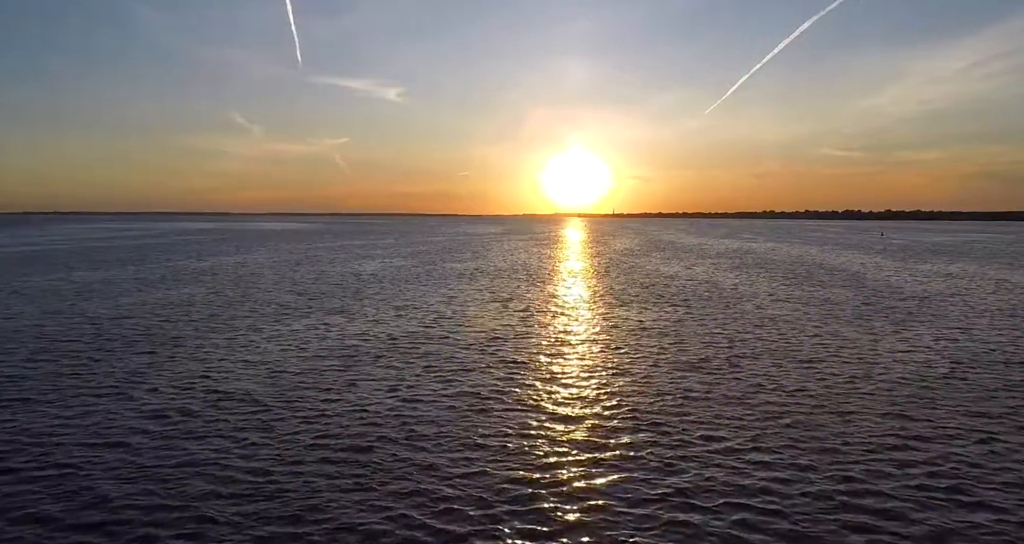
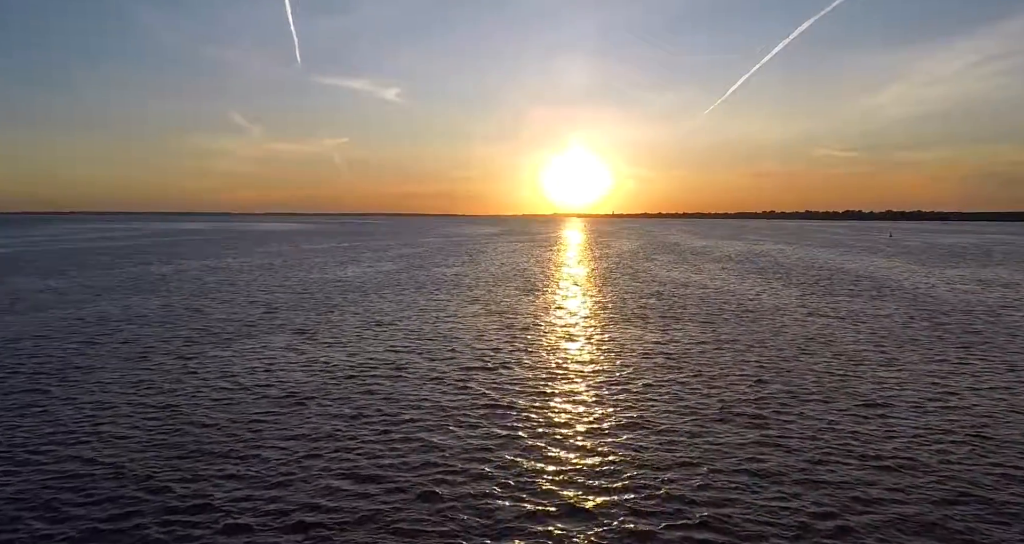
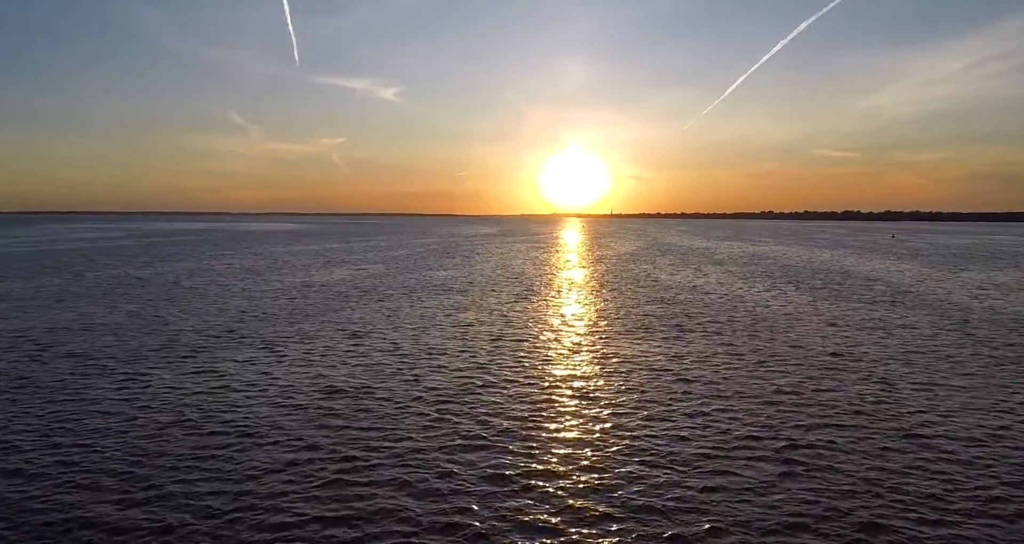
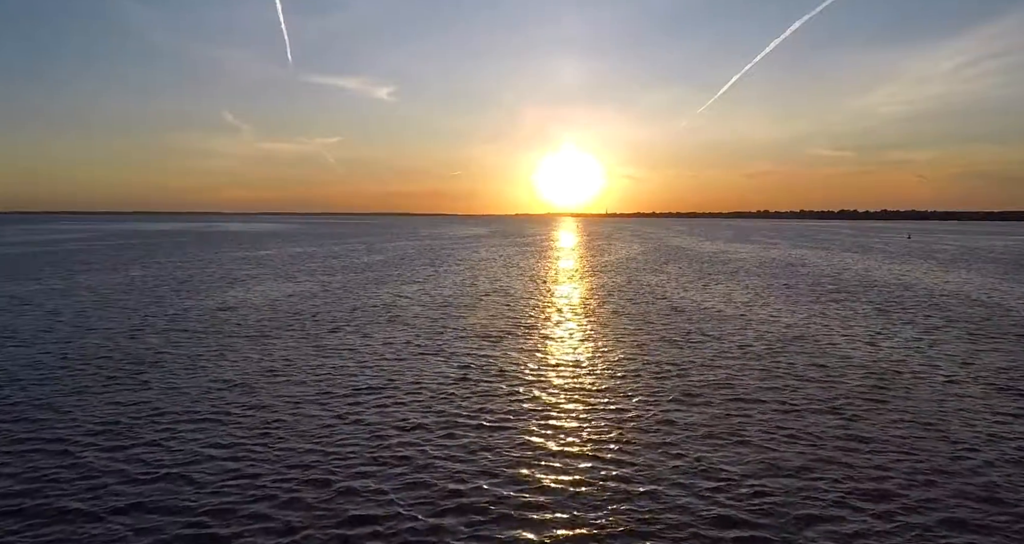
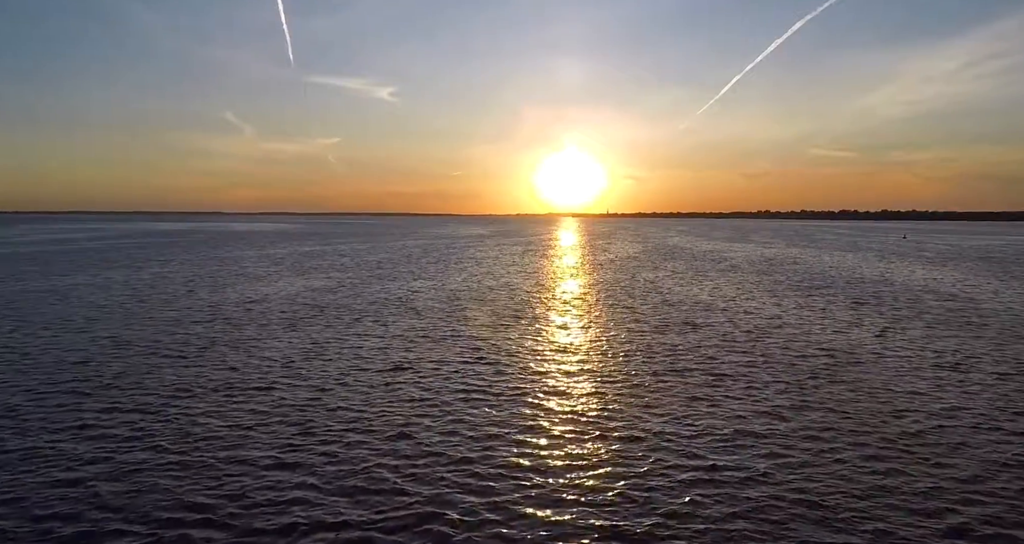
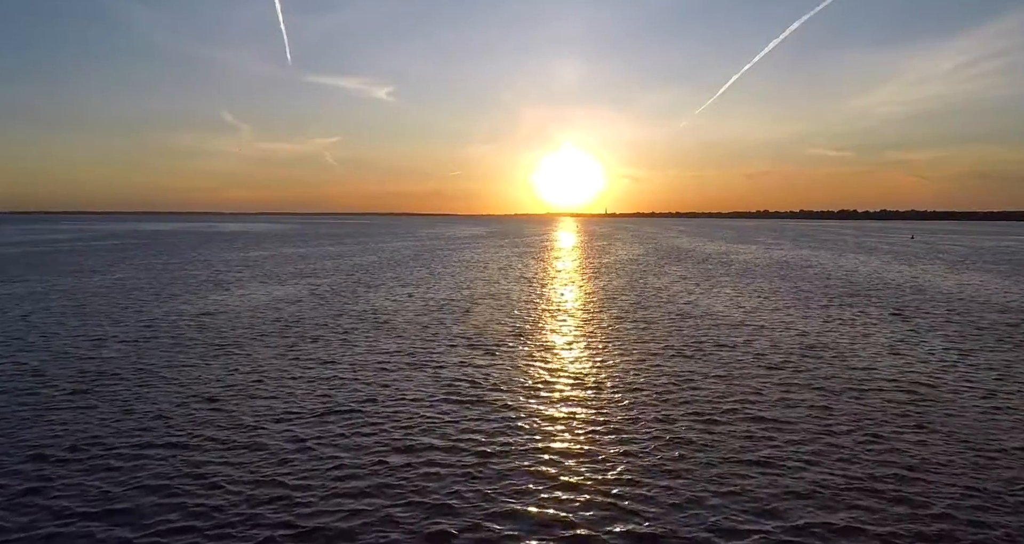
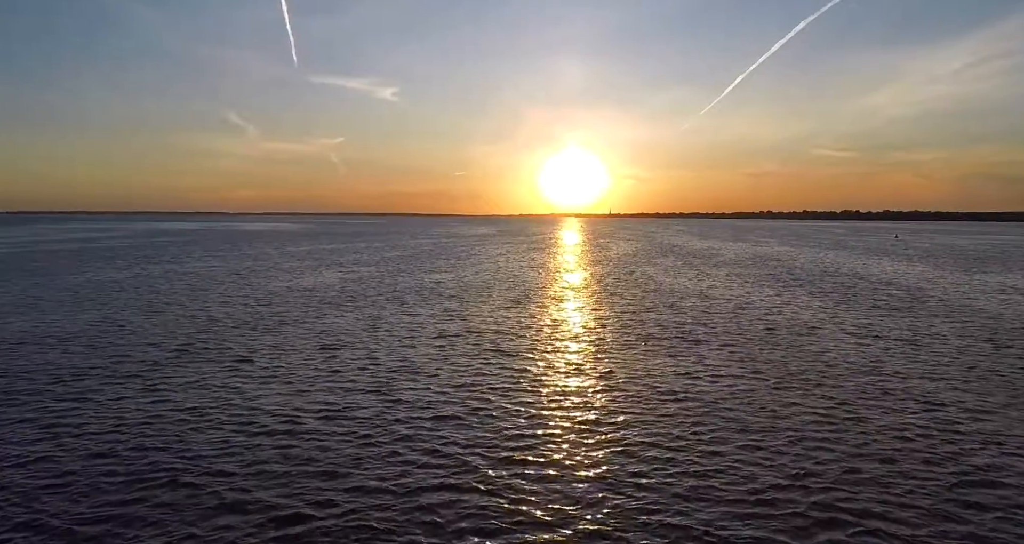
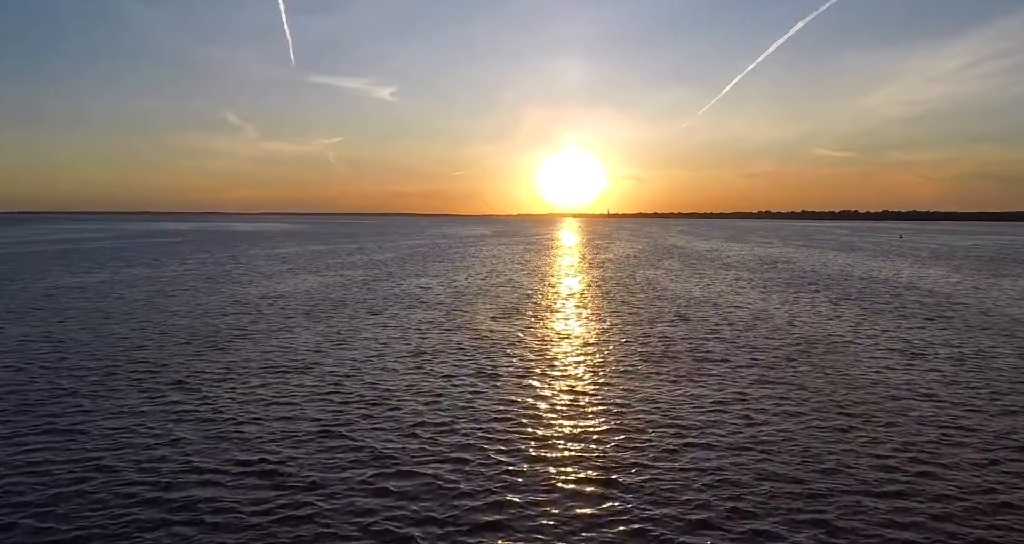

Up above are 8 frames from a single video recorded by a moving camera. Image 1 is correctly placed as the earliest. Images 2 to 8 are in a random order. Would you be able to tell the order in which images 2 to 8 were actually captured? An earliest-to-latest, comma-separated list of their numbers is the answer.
2, 3, 7, 8, 5, 4, 6
